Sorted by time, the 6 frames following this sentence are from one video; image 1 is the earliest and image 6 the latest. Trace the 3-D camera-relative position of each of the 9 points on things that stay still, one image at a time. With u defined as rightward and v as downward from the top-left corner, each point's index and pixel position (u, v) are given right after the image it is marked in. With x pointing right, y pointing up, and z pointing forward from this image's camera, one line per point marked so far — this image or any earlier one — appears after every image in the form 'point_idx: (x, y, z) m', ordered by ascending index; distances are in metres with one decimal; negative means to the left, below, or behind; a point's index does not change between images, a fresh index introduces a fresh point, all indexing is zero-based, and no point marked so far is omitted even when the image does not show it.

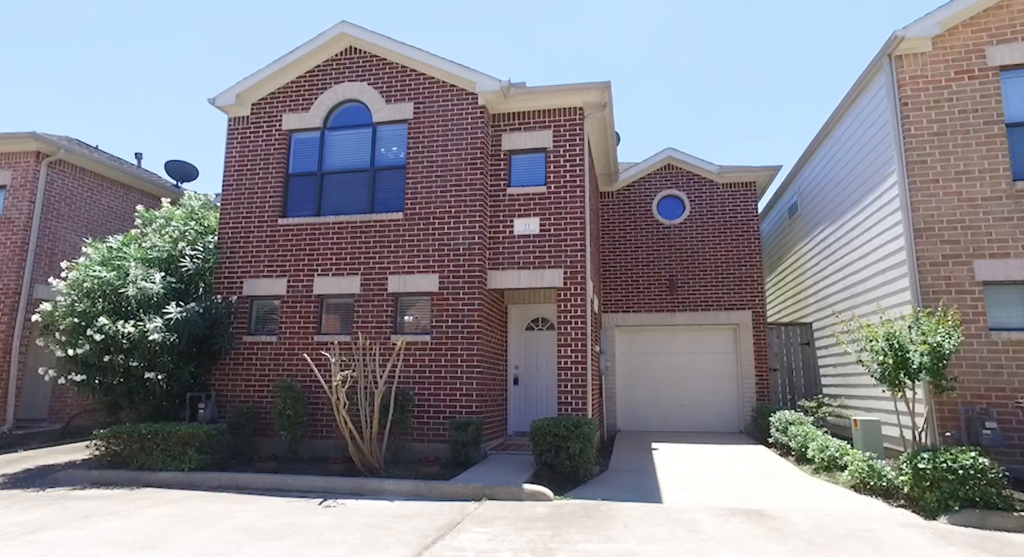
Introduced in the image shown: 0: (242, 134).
0: (-5.7, +3.0, +9.7) m
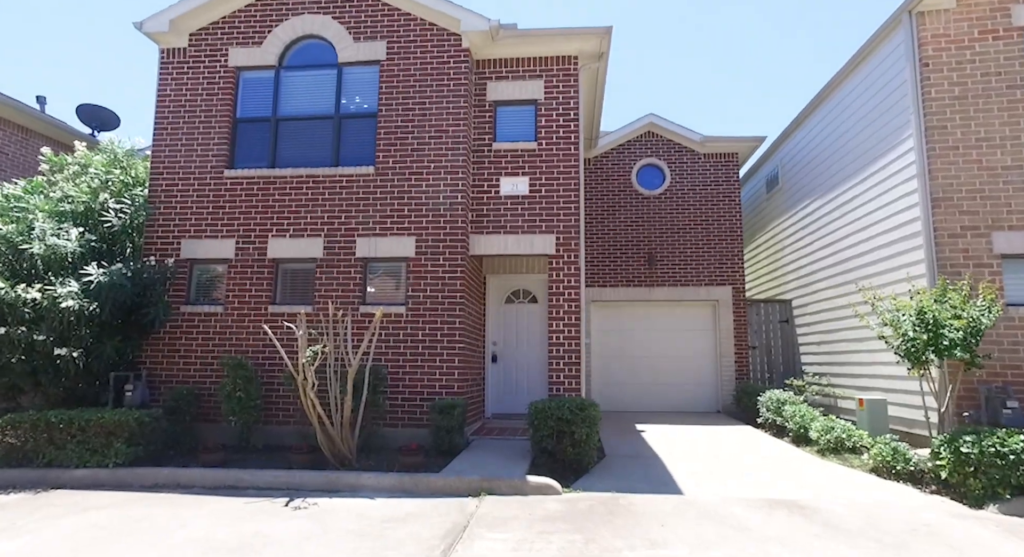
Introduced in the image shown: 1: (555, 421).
0: (-5.9, +3.7, +8.1) m
1: (+0.5, -1.6, +5.3) m
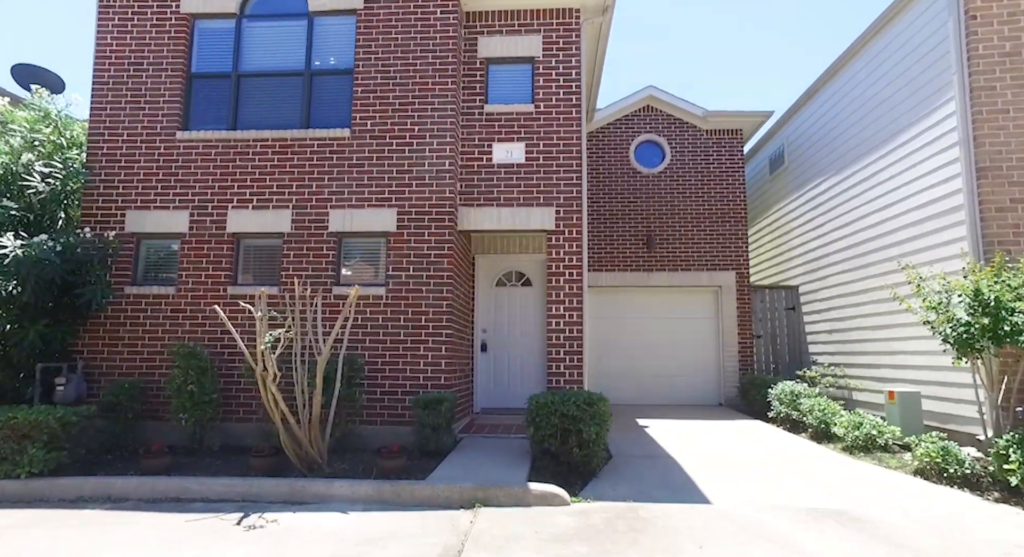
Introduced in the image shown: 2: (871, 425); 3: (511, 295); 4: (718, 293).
0: (-6.0, +4.1, +7.1) m
1: (+0.5, -1.4, +4.6) m
2: (+4.2, -1.7, +5.4) m
3: (0.0, -0.3, +7.7) m
4: (+4.3, -0.3, +9.6) m
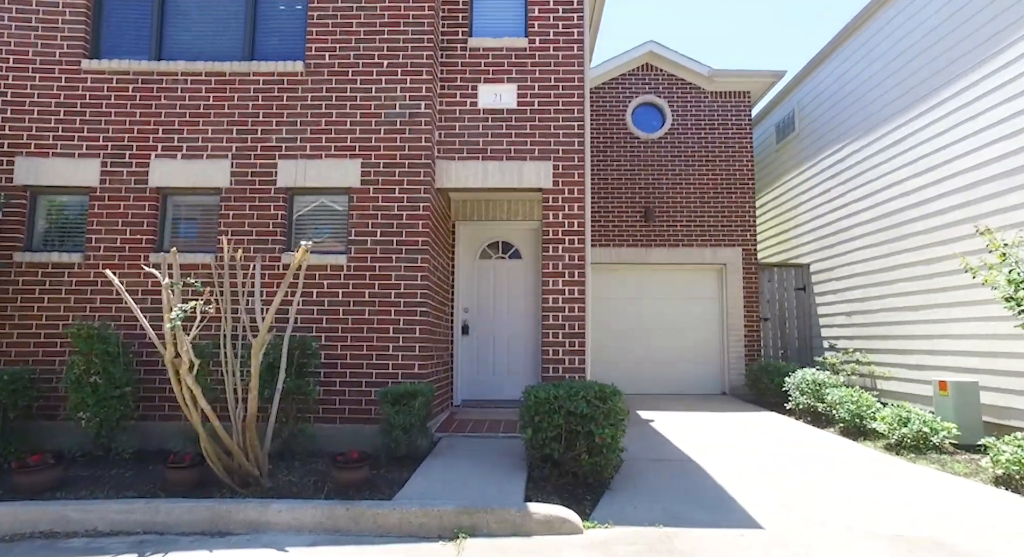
0: (-6.2, +4.5, +5.6) m
1: (+0.4, -1.1, +3.7) m
2: (+4.1, -1.4, +4.6) m
3: (-0.2, +0.1, +6.7) m
4: (+4.0, +0.1, +8.8) m
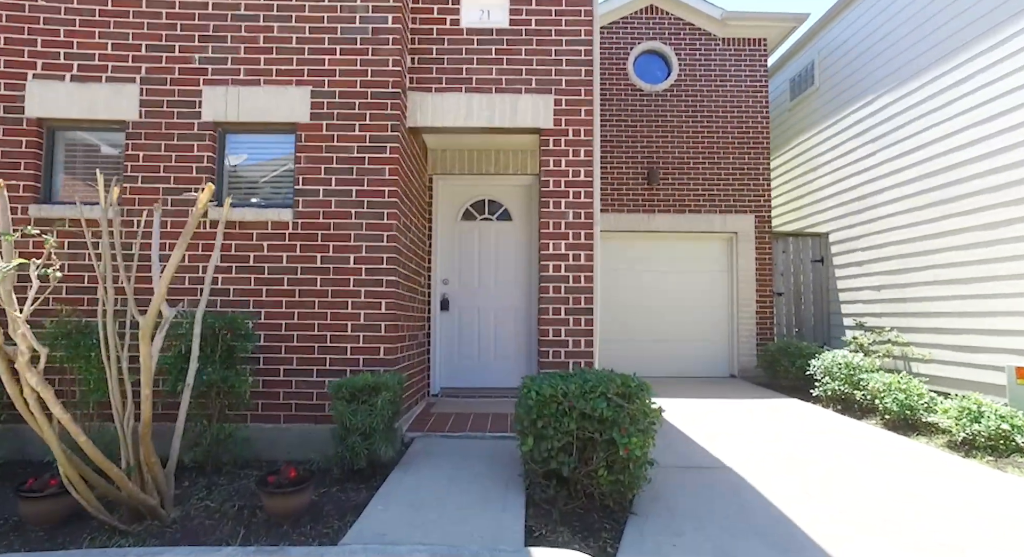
0: (-6.2, +4.9, +4.1) m
1: (+0.4, -0.8, +2.7) m
2: (+4.0, -1.1, +3.8) m
3: (-0.4, +0.5, +5.6) m
4: (+3.8, +0.7, +7.9) m
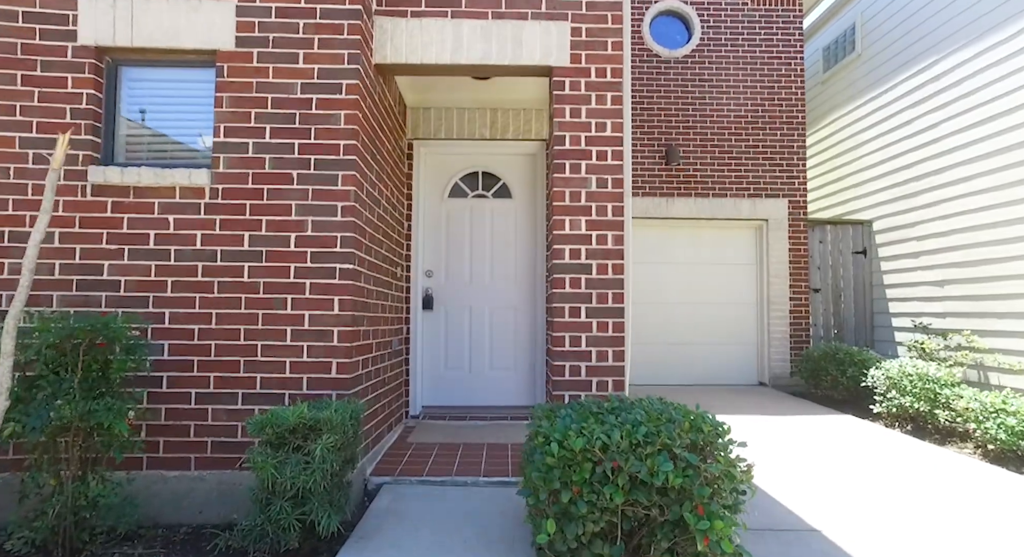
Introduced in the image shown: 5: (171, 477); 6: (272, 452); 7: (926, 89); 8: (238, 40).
0: (-6.2, +5.0, +2.9) m
1: (+0.4, -0.8, +1.6) m
2: (+4.0, -1.1, +2.8) m
3: (-0.4, +0.6, +4.6) m
4: (+3.7, +0.7, +6.9) m
5: (-2.0, -1.1, +2.6) m
6: (-1.1, -0.8, +2.1) m
7: (+5.4, +2.5, +5.8) m
8: (-1.7, +1.5, +2.9) m
